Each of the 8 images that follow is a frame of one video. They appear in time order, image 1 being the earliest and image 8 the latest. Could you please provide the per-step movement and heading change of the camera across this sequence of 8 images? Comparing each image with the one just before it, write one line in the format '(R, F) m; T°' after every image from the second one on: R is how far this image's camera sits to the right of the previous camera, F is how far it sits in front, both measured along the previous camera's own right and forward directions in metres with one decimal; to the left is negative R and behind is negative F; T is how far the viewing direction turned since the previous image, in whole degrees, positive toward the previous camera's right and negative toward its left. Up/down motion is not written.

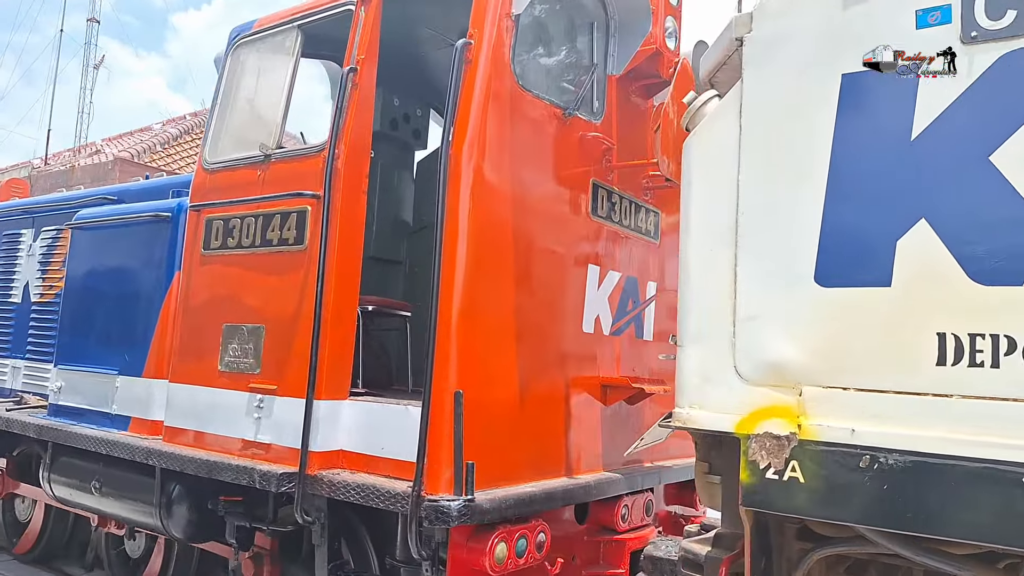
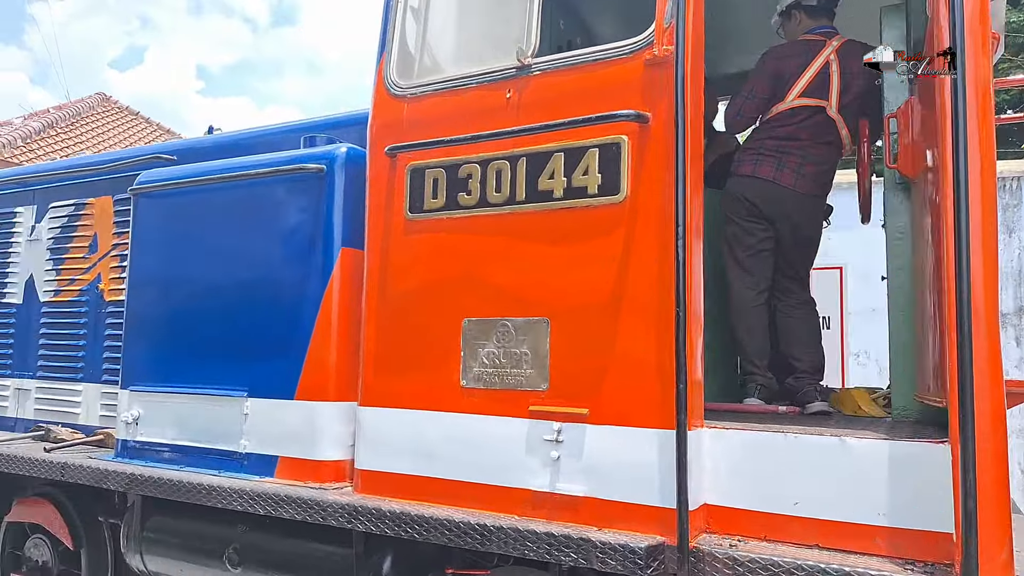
(-1.7, +1.2) m; +5°
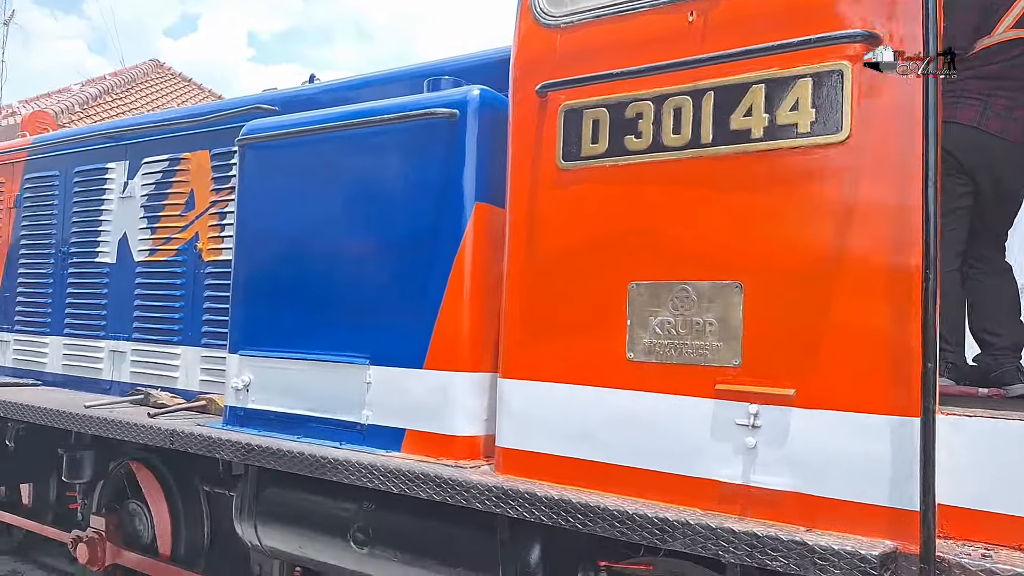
(-0.5, +0.3) m; -4°
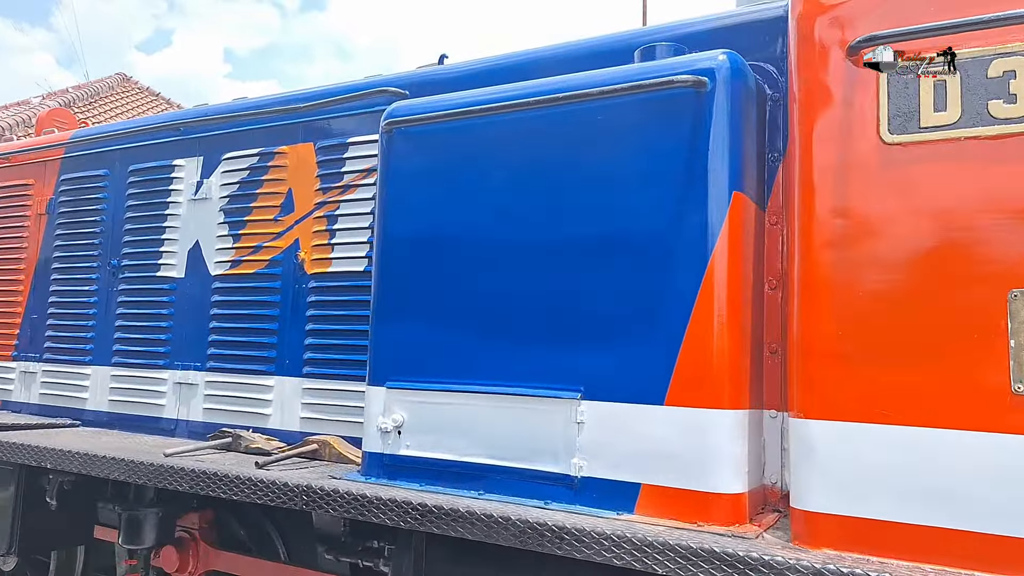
(-0.9, +0.6) m; +3°
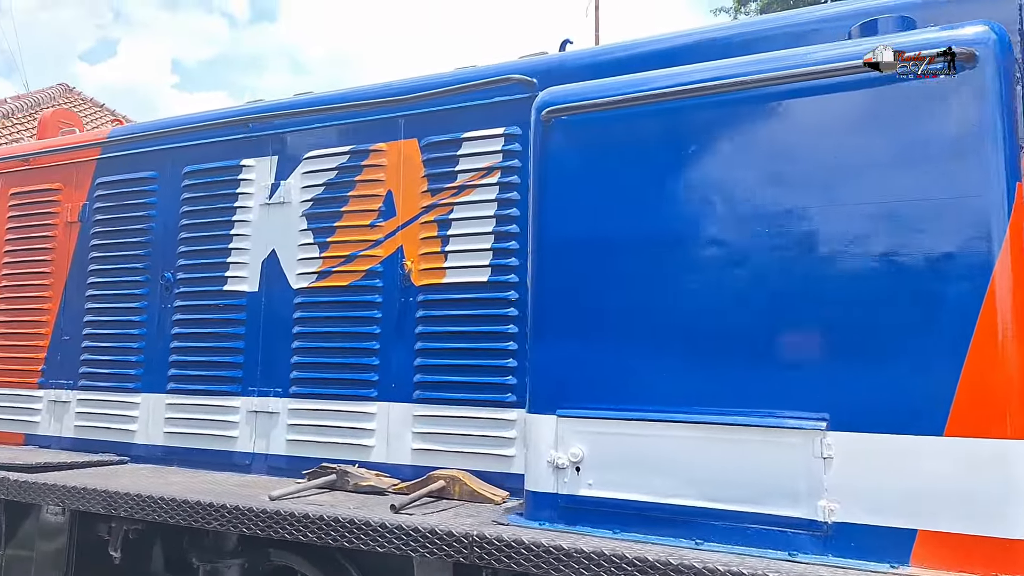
(-0.7, +0.4) m; +3°
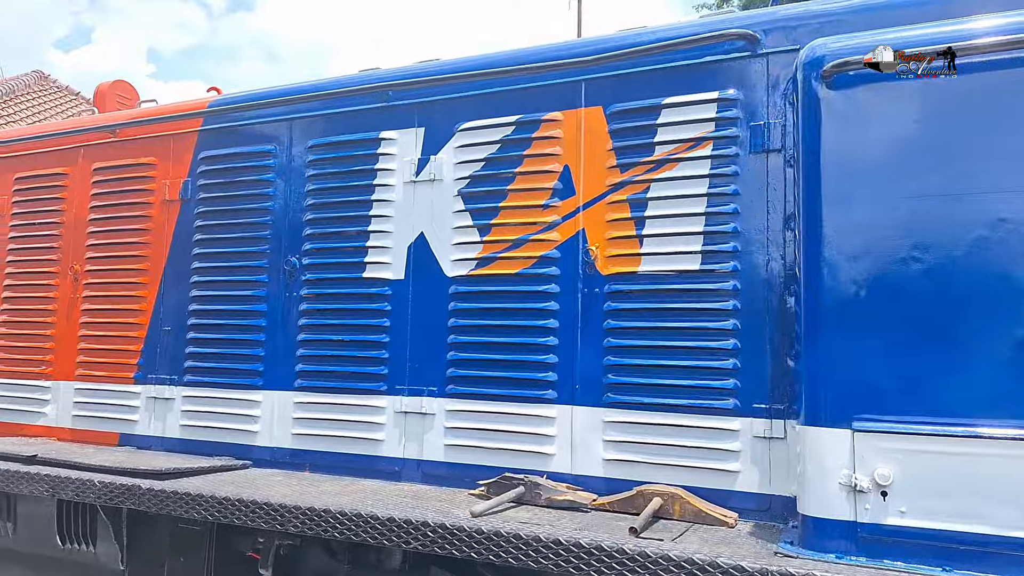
(-0.8, +0.3) m; +1°
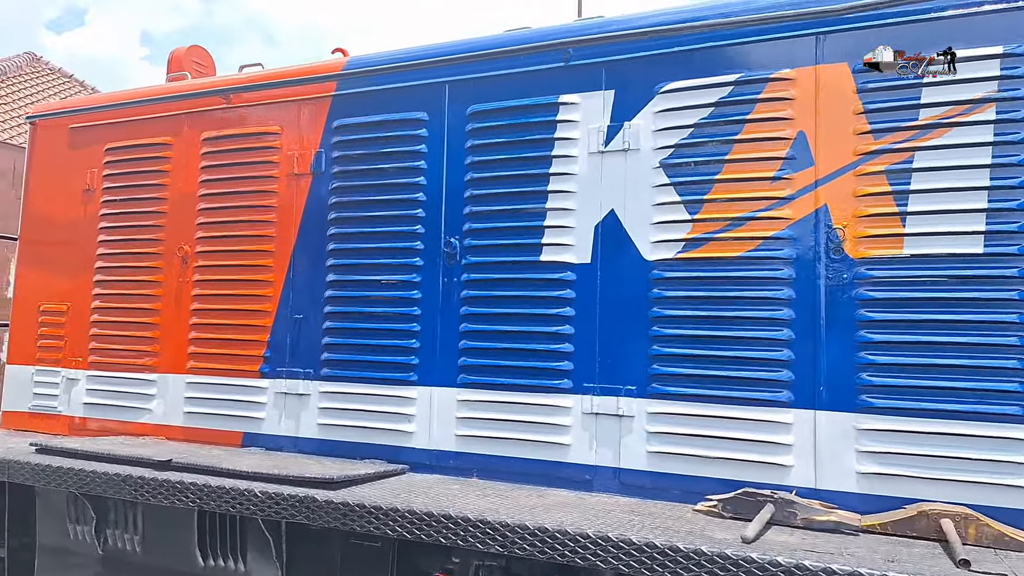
(-0.8, +0.3) m; 0°
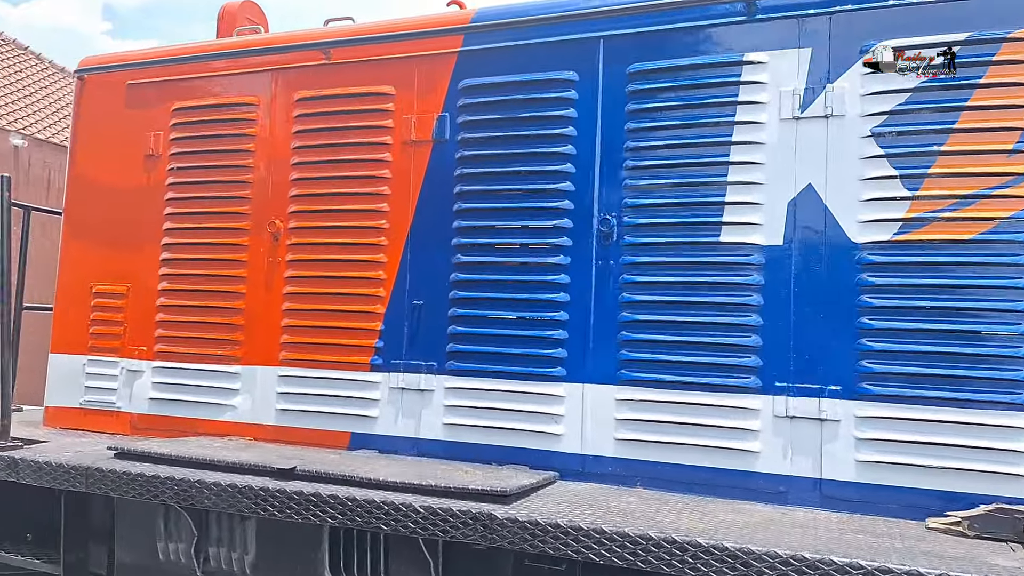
(-0.7, +0.3) m; +2°
